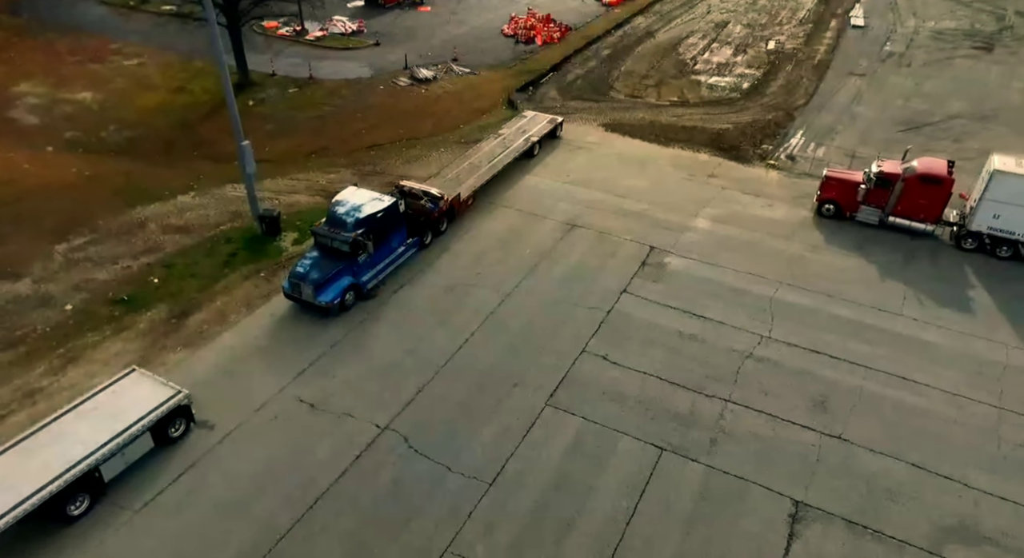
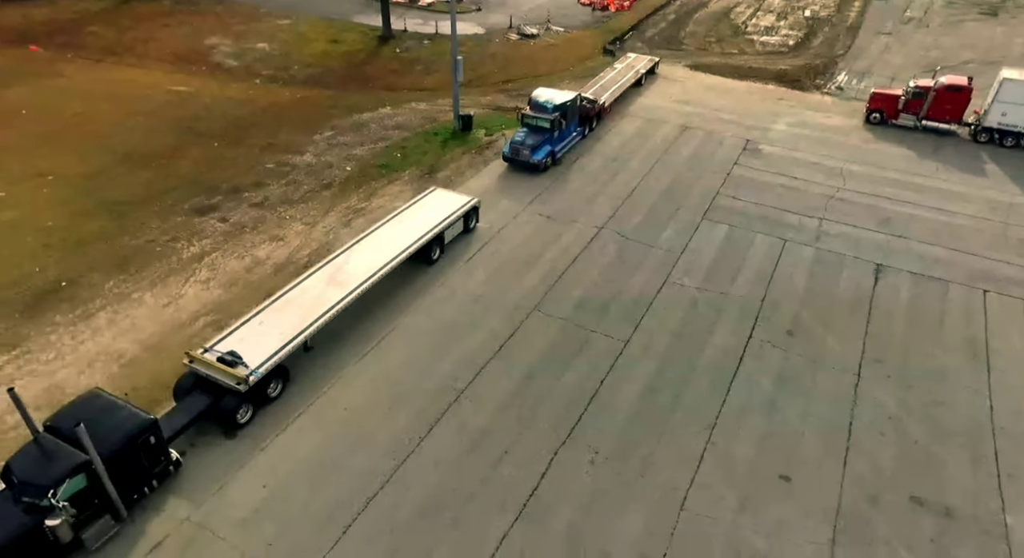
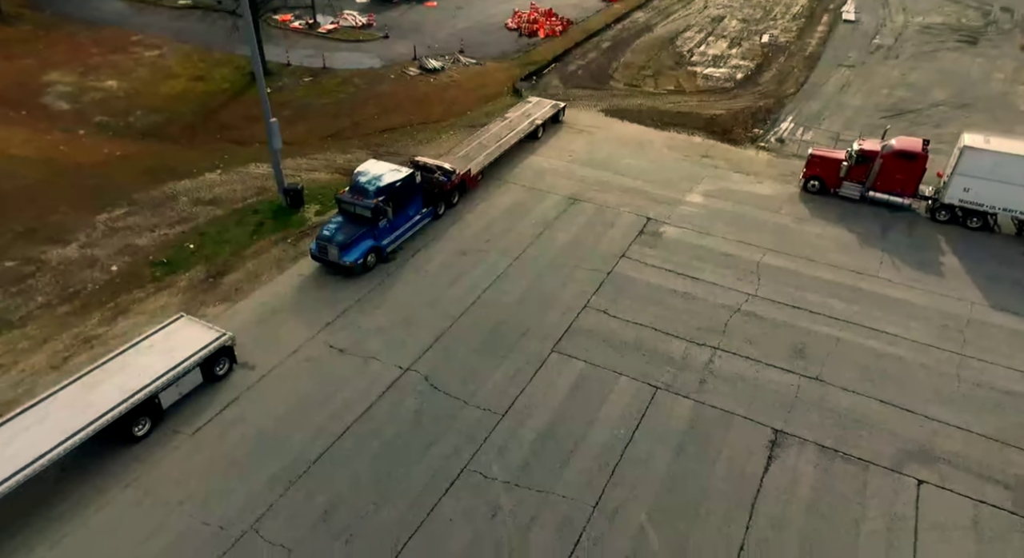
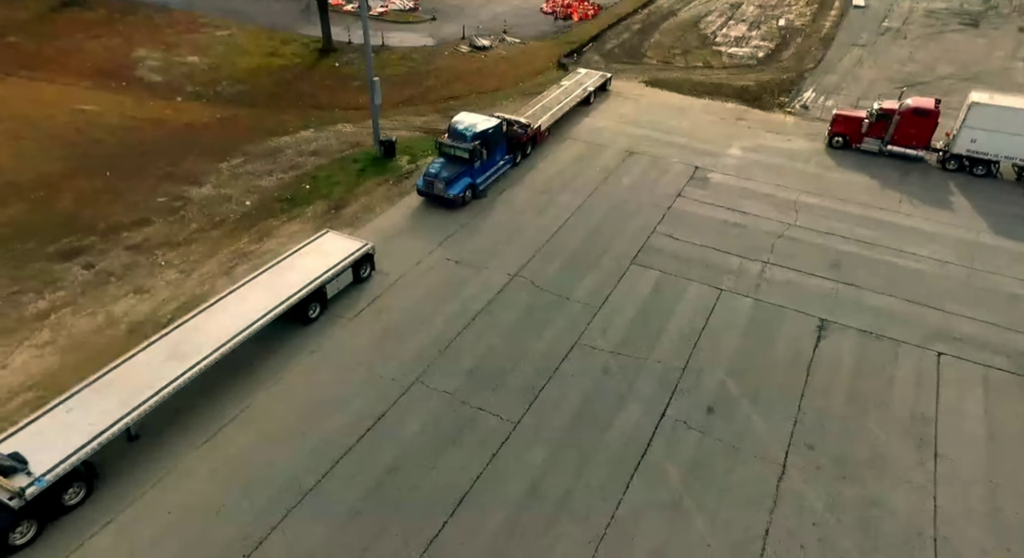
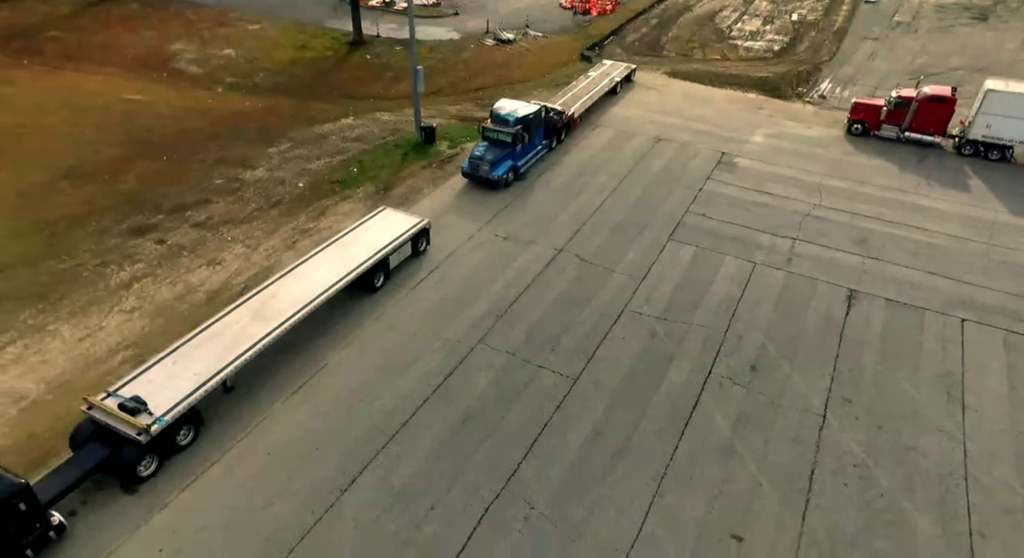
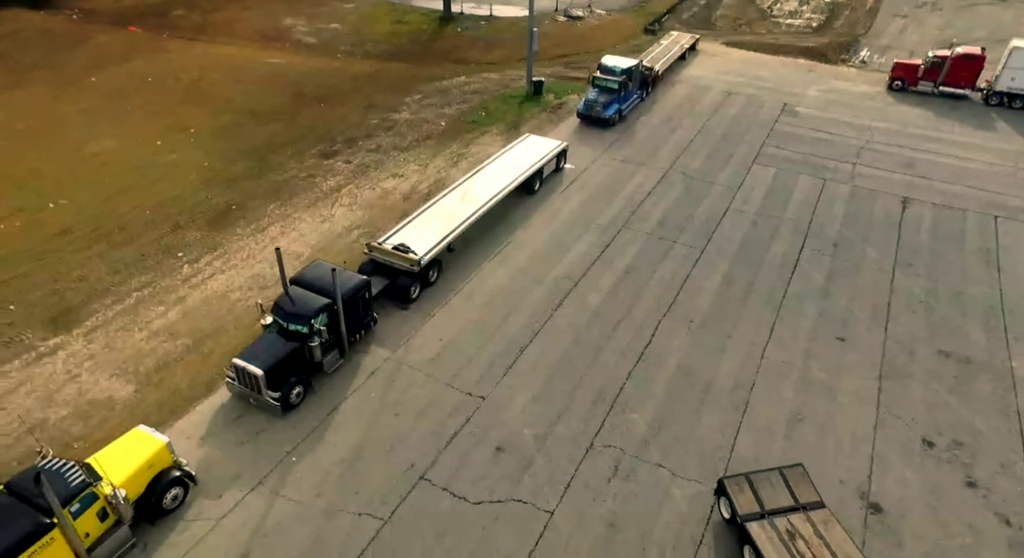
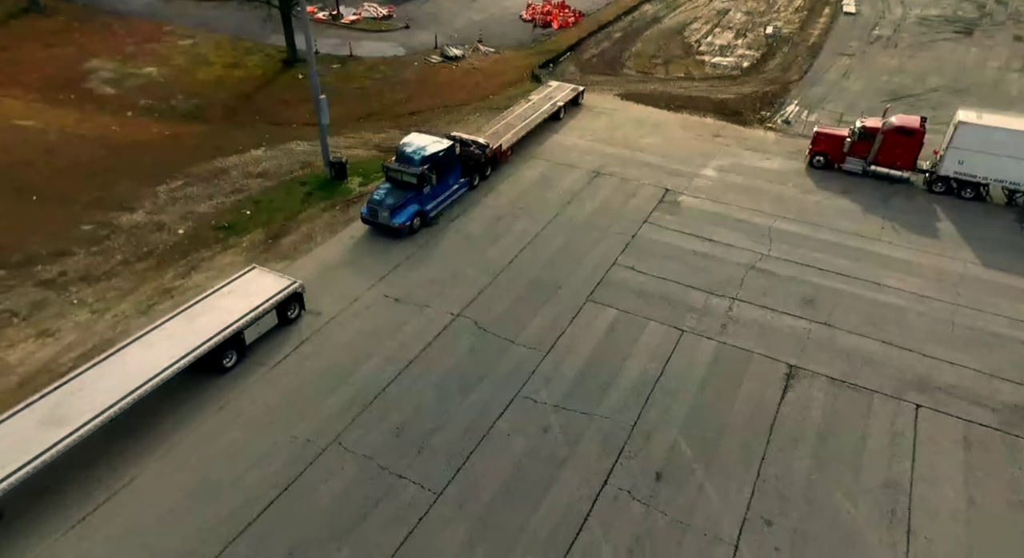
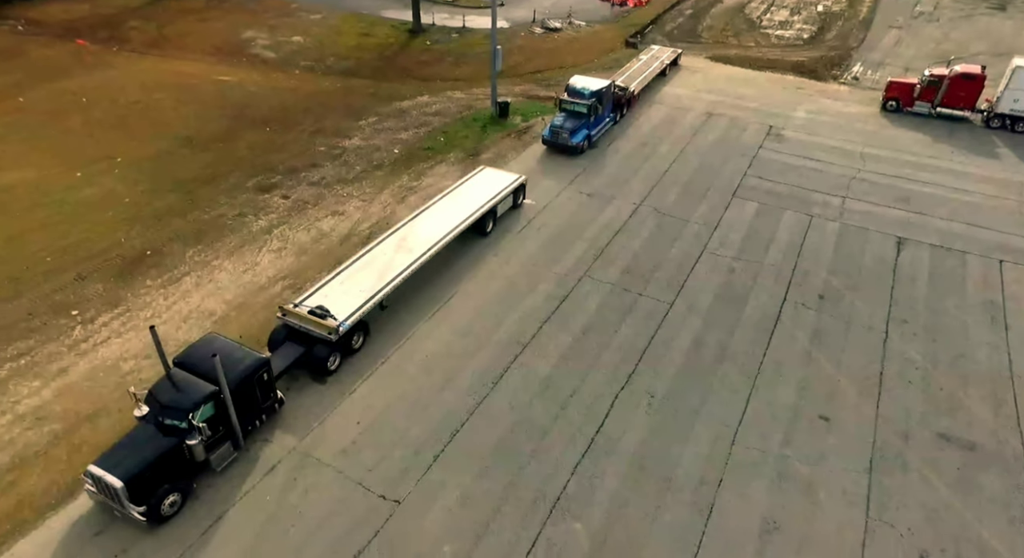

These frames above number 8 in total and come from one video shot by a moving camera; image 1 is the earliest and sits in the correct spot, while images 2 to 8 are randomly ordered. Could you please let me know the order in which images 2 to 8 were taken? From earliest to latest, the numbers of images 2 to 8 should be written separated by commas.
3, 7, 4, 5, 2, 8, 6
